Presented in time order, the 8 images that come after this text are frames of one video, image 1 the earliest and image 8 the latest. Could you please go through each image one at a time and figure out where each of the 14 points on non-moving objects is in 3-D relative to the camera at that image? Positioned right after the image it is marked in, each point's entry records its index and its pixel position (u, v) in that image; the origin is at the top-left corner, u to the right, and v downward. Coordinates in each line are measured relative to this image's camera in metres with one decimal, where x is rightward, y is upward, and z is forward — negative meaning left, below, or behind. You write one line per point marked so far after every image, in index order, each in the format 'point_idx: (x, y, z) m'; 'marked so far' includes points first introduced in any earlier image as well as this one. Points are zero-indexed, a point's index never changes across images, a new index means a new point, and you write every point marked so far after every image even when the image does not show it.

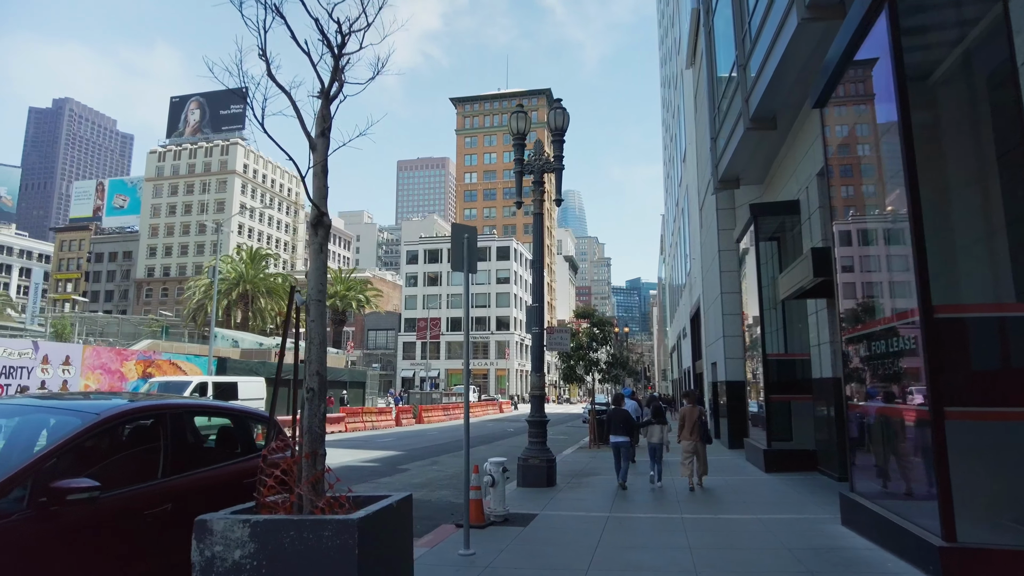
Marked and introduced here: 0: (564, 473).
0: (+1.1, -4.0, +13.9) m
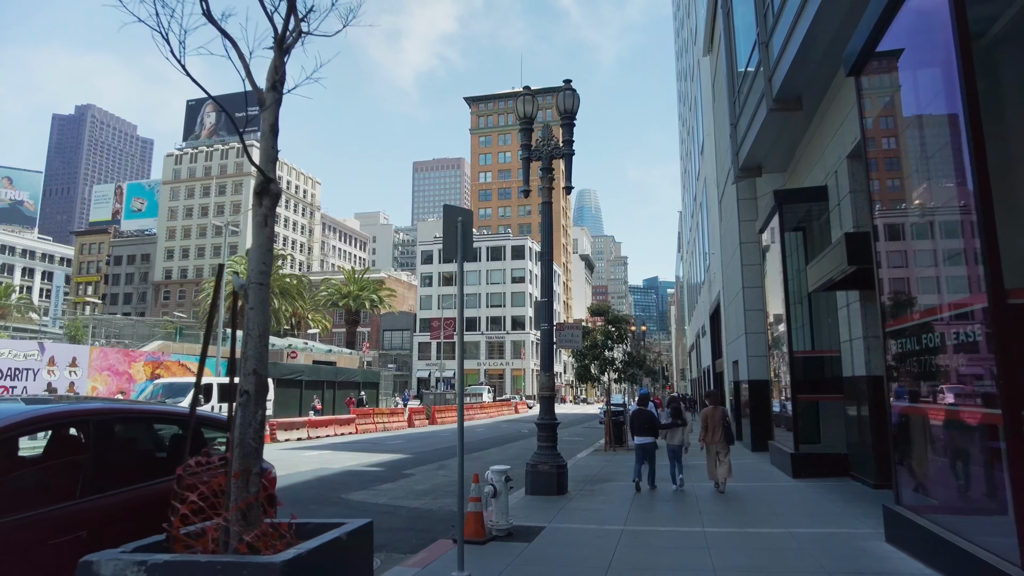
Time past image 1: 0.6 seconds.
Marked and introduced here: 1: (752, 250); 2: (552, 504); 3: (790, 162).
0: (+1.3, -3.9, +13.1) m
1: (+7.0, +1.2, +18.8) m
2: (+0.7, -3.5, +10.5) m
3: (+7.0, +3.2, +16.2) m
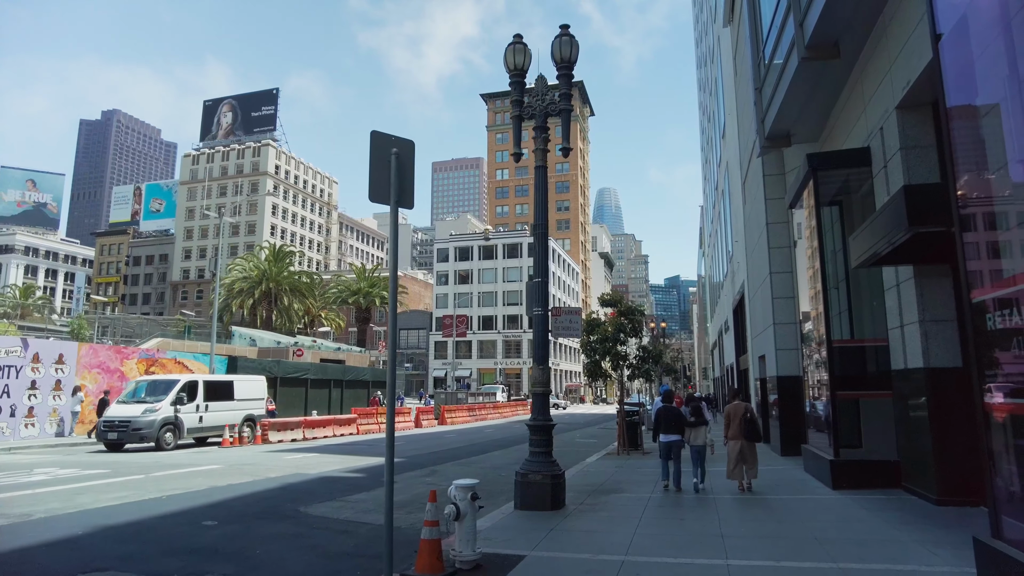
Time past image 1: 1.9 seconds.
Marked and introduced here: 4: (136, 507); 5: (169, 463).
0: (+1.2, -3.6, +11.4) m
1: (+7.0, +1.6, +16.9) m
2: (+0.4, -3.2, +8.8) m
3: (+7.0, +3.6, +14.3) m
4: (-5.5, -3.2, +9.3) m
5: (-7.9, -4.1, +14.8) m
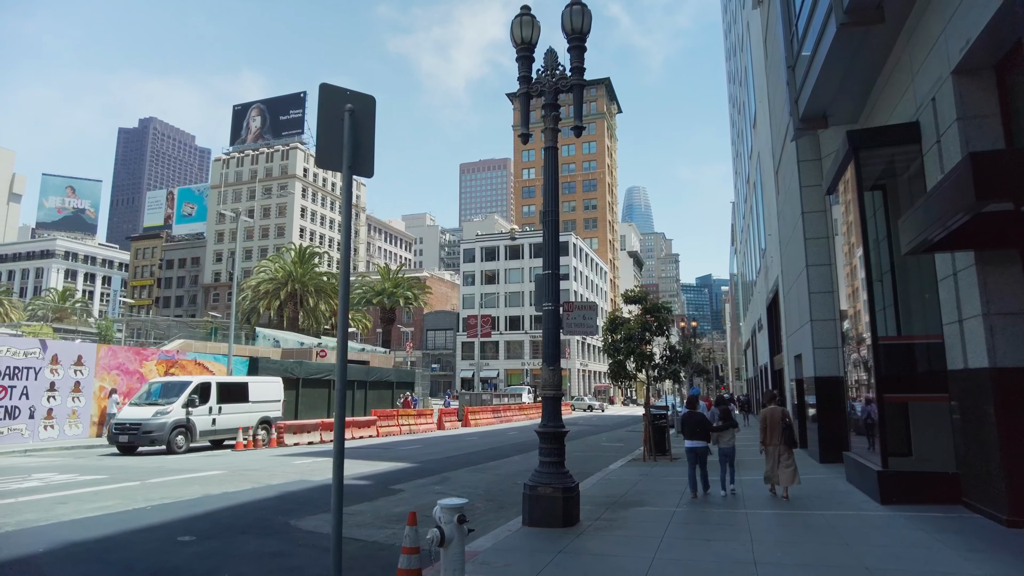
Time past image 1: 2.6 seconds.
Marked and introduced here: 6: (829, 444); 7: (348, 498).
0: (+1.4, -3.5, +10.4) m
1: (+7.4, +1.7, +15.7) m
2: (+0.5, -3.1, +7.8) m
3: (+7.2, +3.8, +13.1) m
4: (-5.4, -3.1, +8.7) m
5: (-7.6, -4.0, +14.3) m
6: (+7.5, -3.7, +15.2) m
7: (-2.8, -3.6, +11.0) m
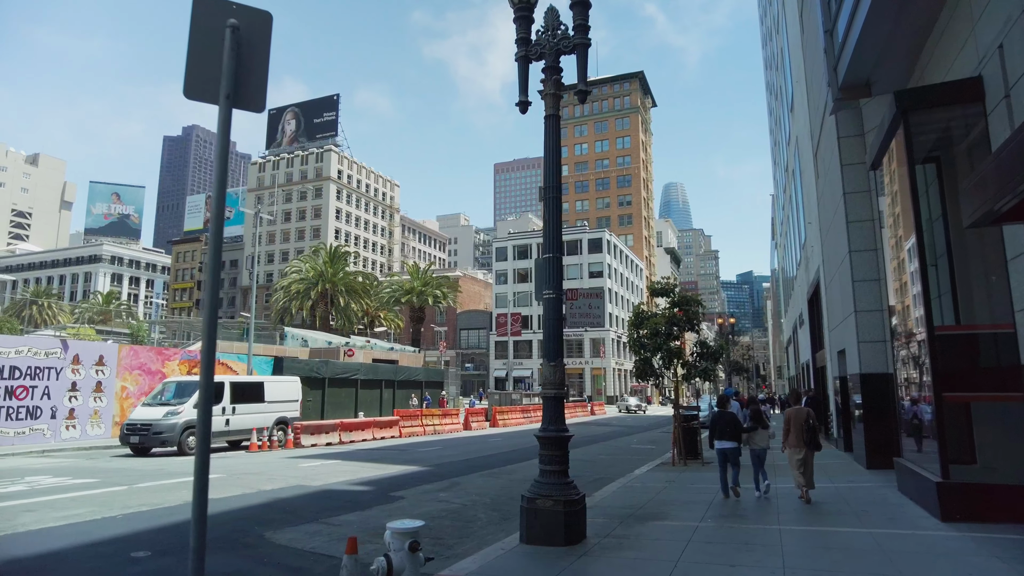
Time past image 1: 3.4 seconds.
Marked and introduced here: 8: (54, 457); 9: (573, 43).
0: (+1.5, -3.3, +9.3) m
1: (+7.7, +2.0, +14.2) m
2: (+0.4, -2.9, +6.8) m
3: (+7.3, +4.0, +11.6) m
4: (-5.4, -3.0, +8.0) m
5: (-7.3, -3.9, +13.7) m
6: (+7.8, -3.5, +13.8) m
7: (-2.7, -3.5, +10.2) m
8: (-12.9, -4.8, +18.1) m
9: (+0.8, +3.2, +8.5) m
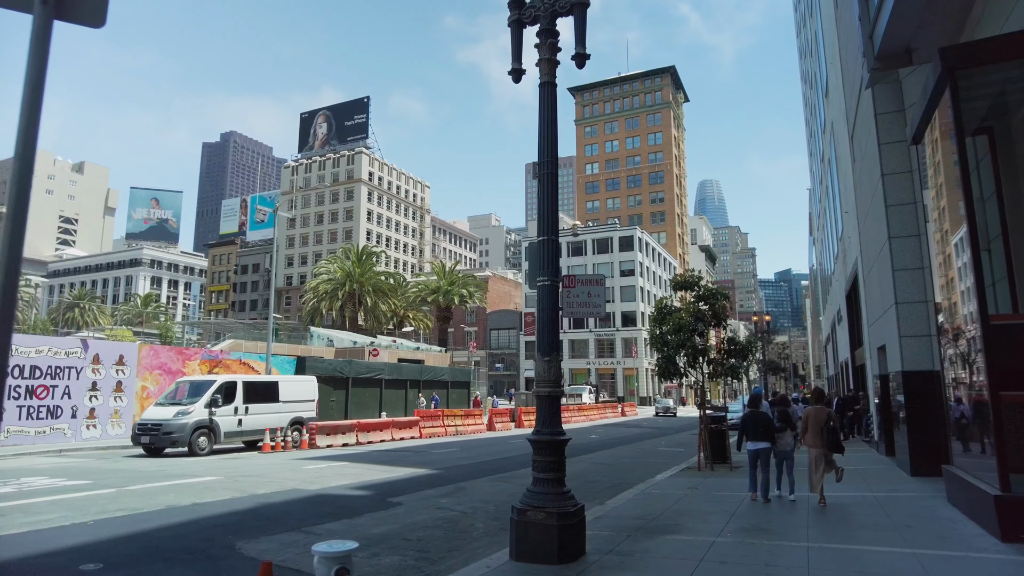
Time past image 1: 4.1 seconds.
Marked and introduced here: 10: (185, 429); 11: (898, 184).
0: (+1.4, -3.1, +8.4) m
1: (+7.9, +2.2, +13.0) m
2: (+0.3, -2.7, +6.0) m
3: (+7.4, +4.2, +10.4) m
4: (-5.5, -2.9, +7.4) m
5: (-7.0, -3.8, +13.3) m
6: (+8.0, -3.3, +12.5) m
7: (-2.7, -3.3, +9.5) m
8: (-12.5, -4.7, +18.0) m
9: (+0.7, +3.4, +7.6) m
10: (-9.1, -3.9, +17.8) m
11: (+7.9, +2.1, +13.1) m
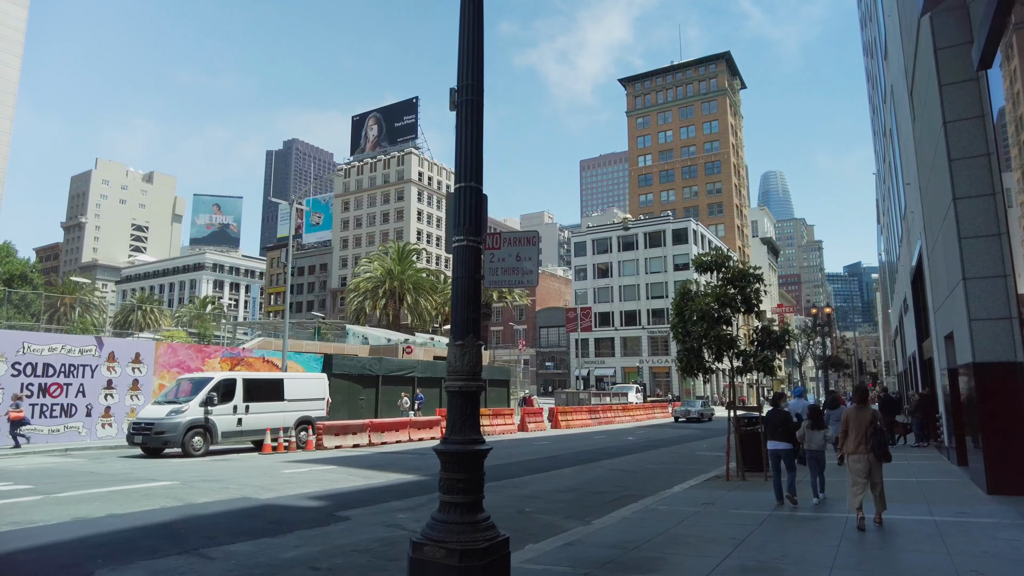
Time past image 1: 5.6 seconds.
0: (+0.8, -2.8, +6.6) m
1: (+7.6, +2.6, +10.6) m
2: (-0.6, -2.4, +4.3) m
3: (+6.8, +4.7, +8.1) m
4: (-6.2, -2.7, +6.3) m
5: (-7.2, -3.6, +12.2) m
6: (+7.7, -2.8, +10.1) m
7: (-3.2, -3.0, +8.1) m
8: (-12.2, -4.6, +17.4) m
9: (-0.1, +3.7, +5.9) m
10: (-8.8, -3.7, +16.9) m
11: (+7.6, +2.6, +10.7) m
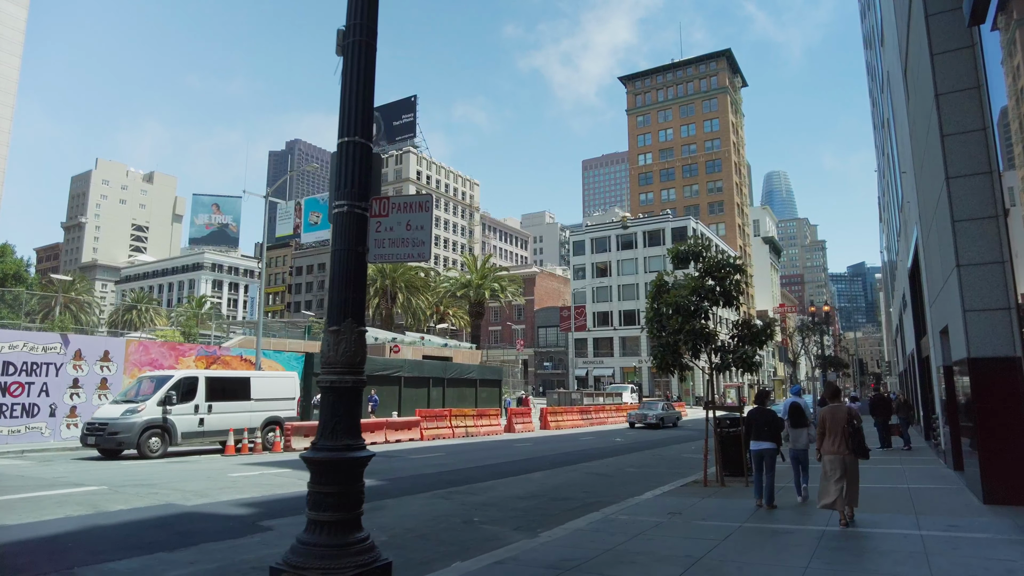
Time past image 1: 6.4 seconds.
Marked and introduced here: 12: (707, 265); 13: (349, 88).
0: (0.0, -2.6, +5.7) m
1: (+6.8, +2.8, +9.7) m
2: (-1.4, -2.2, +3.4) m
3: (+6.0, +4.9, +7.2) m
4: (-7.0, -2.5, +5.4) m
5: (-7.9, -3.4, +11.4) m
6: (+7.0, -2.6, +9.2) m
7: (-4.0, -2.9, +7.2) m
8: (-12.9, -4.4, +16.6) m
9: (-0.9, +3.9, +5.0) m
10: (-9.5, -3.6, +16.1) m
11: (+6.9, +2.7, +9.7) m
12: (+4.1, +0.4, +13.1) m
13: (-1.2, +1.5, +4.9) m
